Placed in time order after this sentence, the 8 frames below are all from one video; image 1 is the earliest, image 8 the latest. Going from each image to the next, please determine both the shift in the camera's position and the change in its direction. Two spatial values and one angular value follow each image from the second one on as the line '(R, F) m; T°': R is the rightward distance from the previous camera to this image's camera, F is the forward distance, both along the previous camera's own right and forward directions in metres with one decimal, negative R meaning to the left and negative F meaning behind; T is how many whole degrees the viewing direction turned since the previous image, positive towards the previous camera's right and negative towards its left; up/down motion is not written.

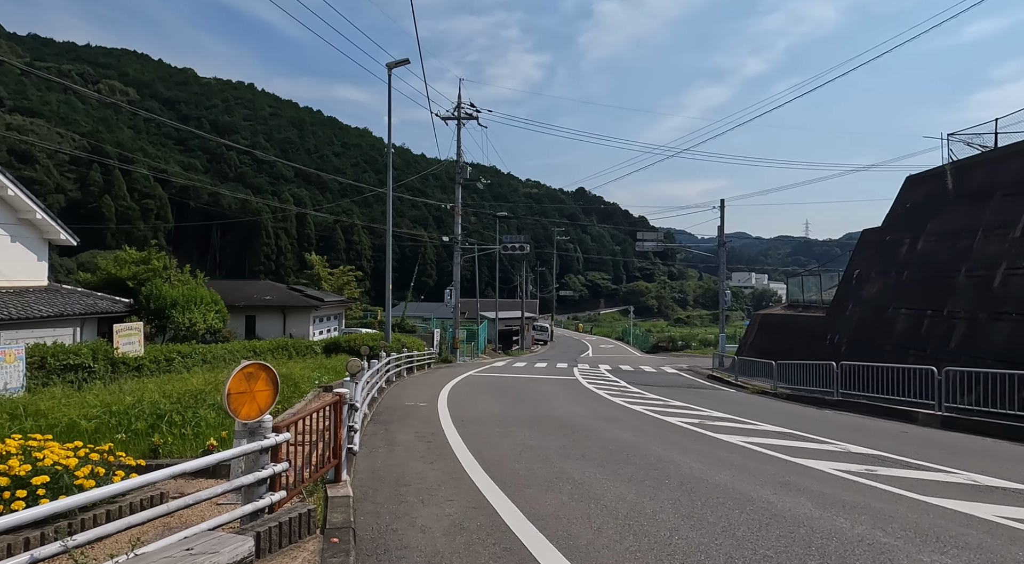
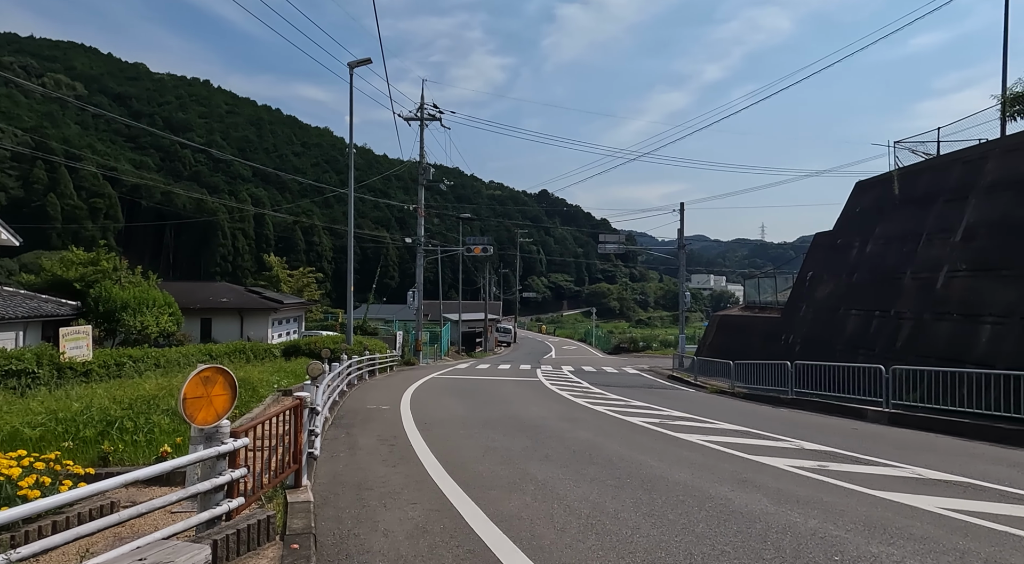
(0.0, 0.0) m; +3°
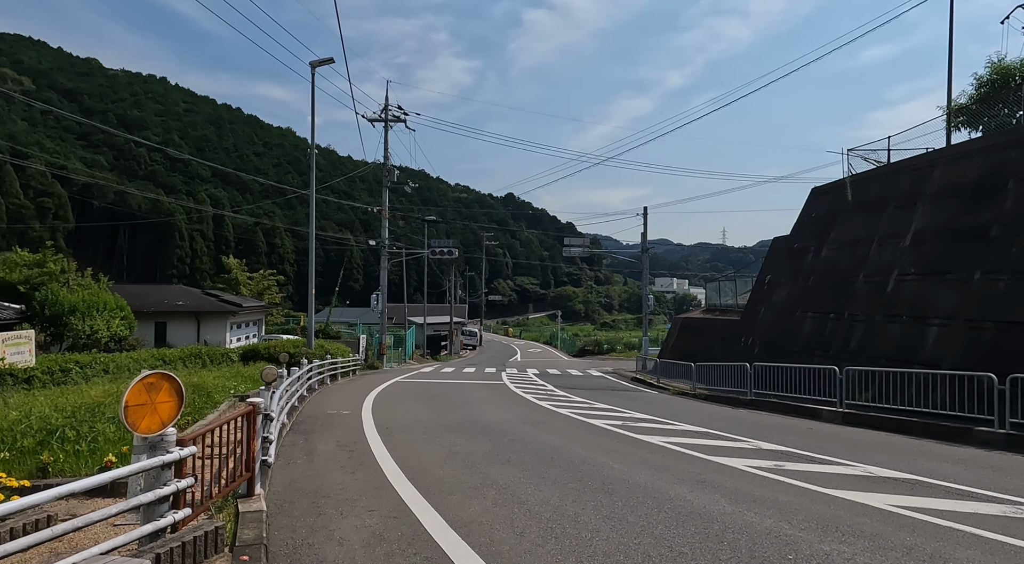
(0.0, +0.1) m; +2°
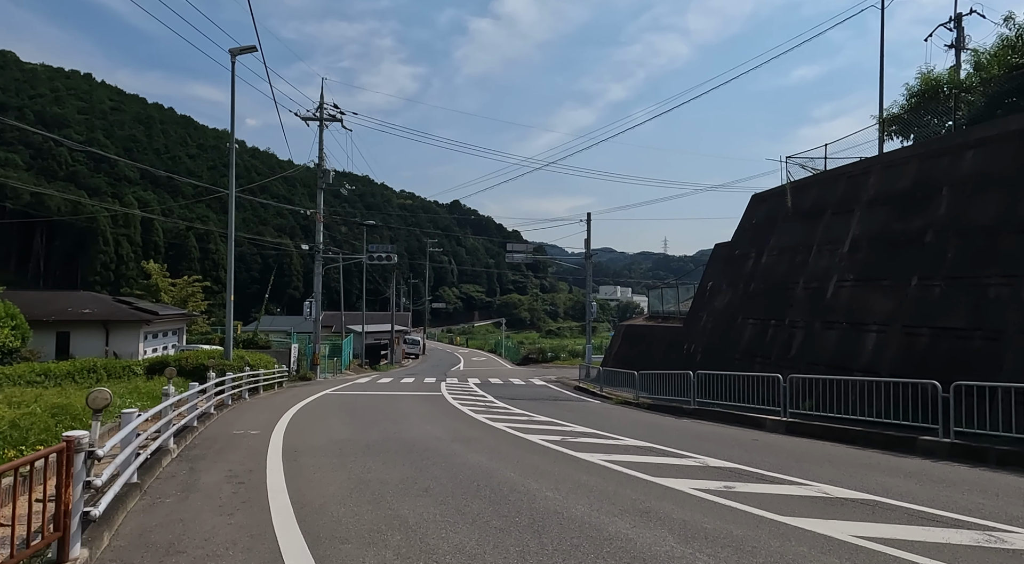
(+0.2, +1.1) m; +4°
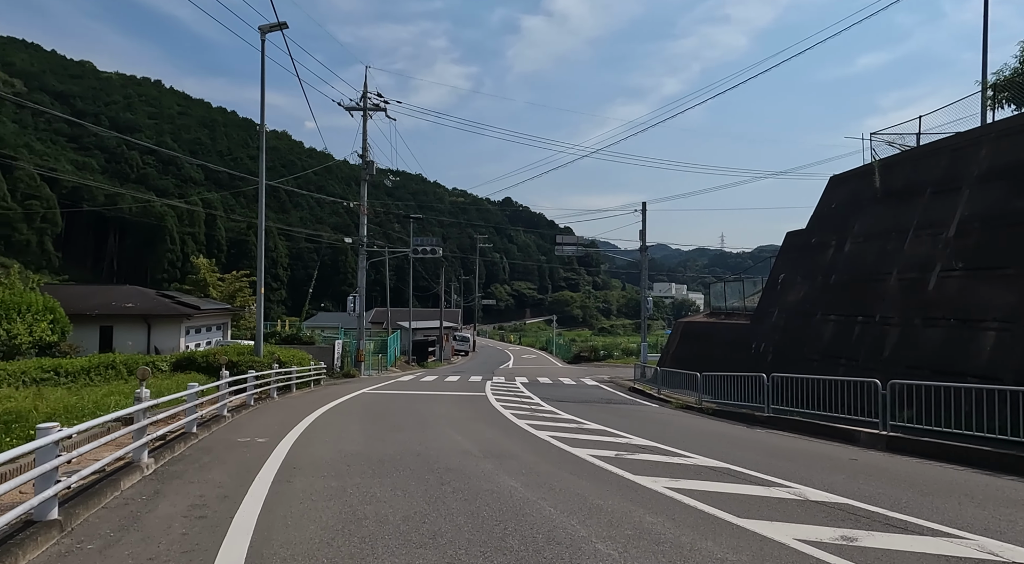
(+0.1, +1.8) m; -4°
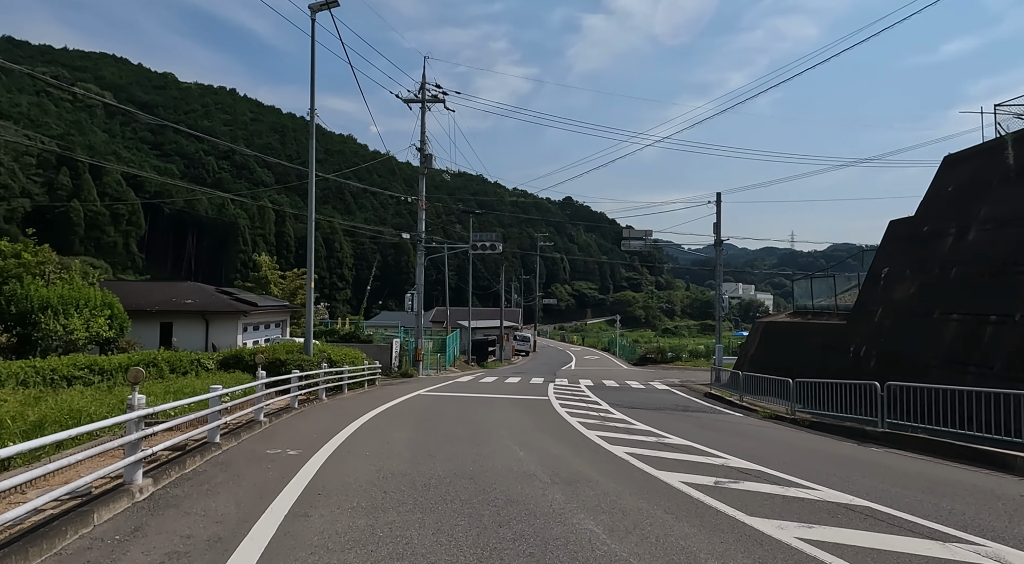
(-0.1, +1.6) m; -4°
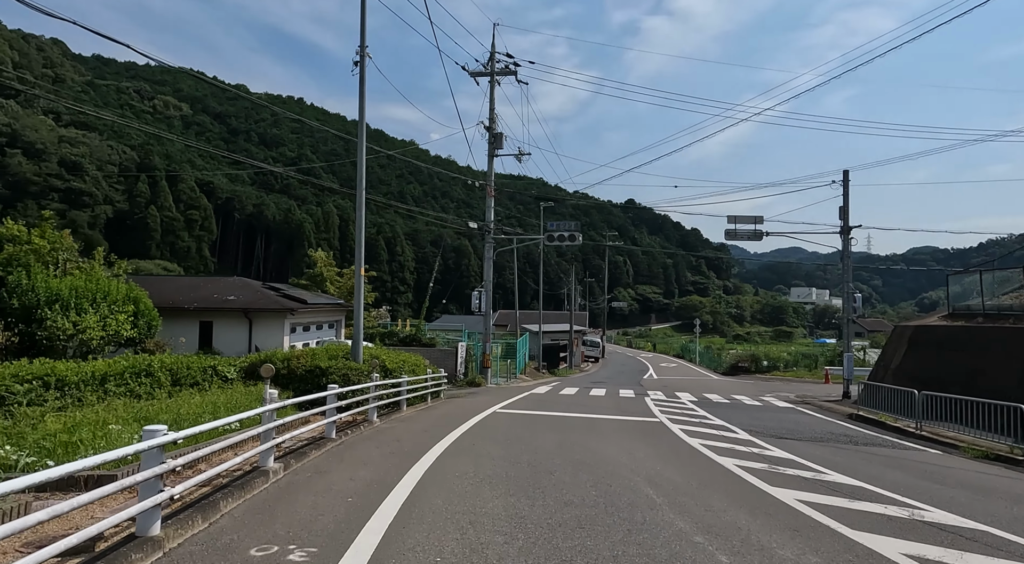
(-0.8, +4.3) m; -4°
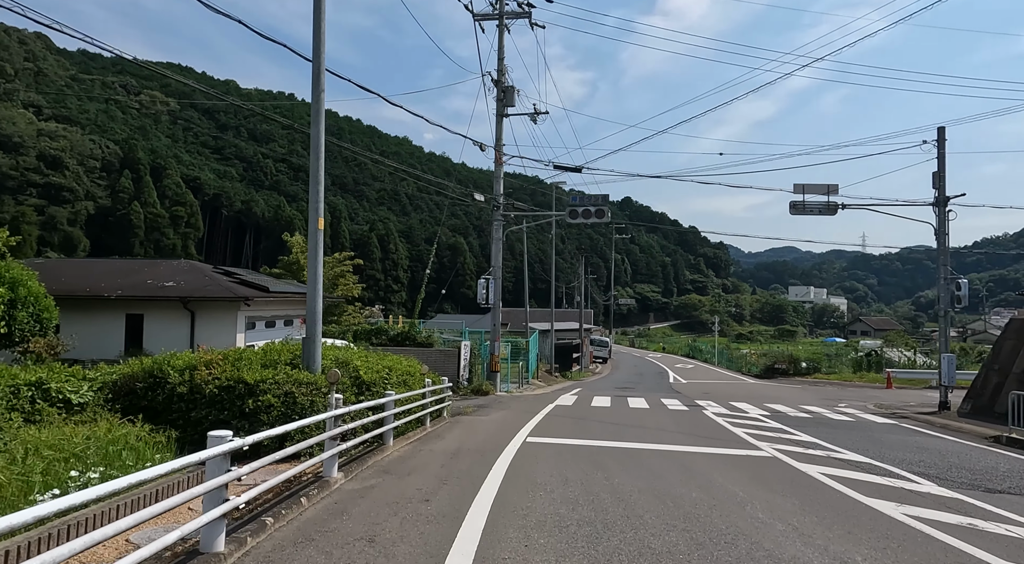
(-0.6, +5.2) m; 0°
